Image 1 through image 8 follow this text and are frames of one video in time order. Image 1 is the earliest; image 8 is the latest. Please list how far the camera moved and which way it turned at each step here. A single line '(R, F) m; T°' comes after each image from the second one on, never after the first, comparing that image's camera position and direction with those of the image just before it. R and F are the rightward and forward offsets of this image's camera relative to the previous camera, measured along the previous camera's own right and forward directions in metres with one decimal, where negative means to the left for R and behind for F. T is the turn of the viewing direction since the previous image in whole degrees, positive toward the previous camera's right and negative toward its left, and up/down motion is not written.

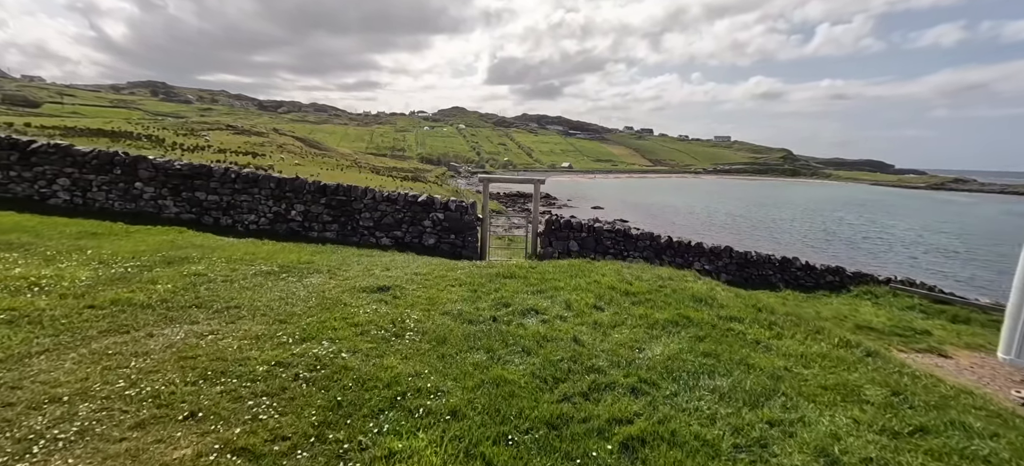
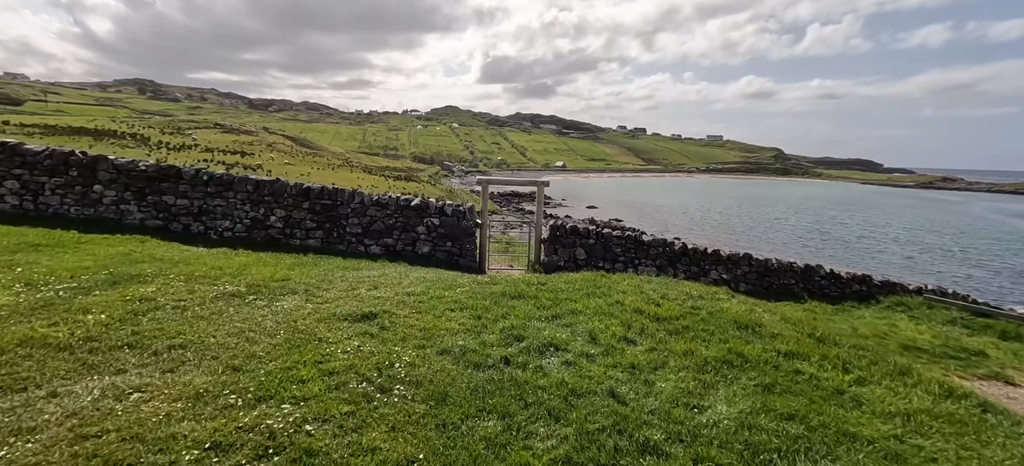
(-0.3, +1.5) m; +1°
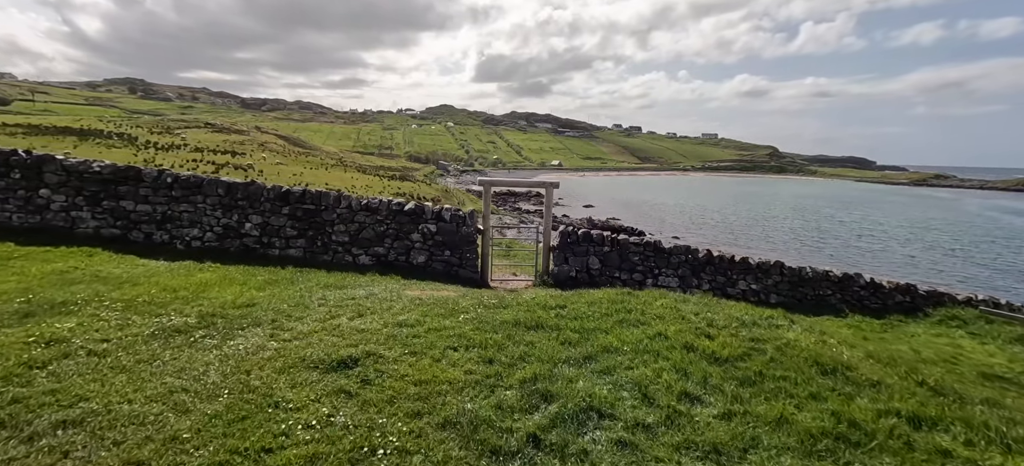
(-0.3, +1.7) m; +1°
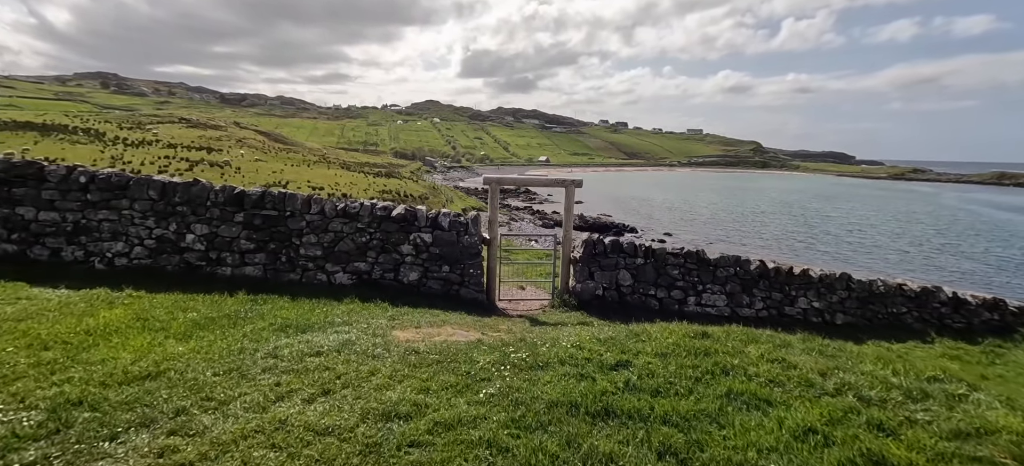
(-0.7, +2.8) m; +2°
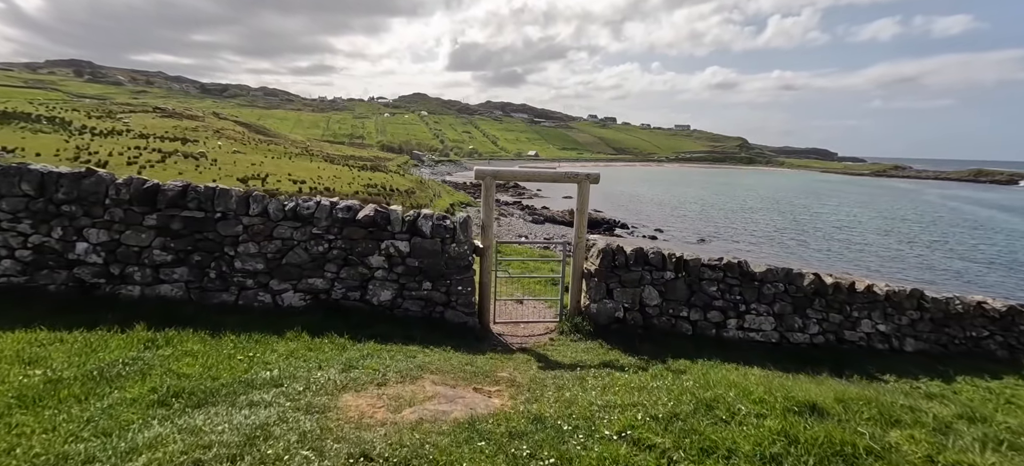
(-0.2, +2.5) m; +1°
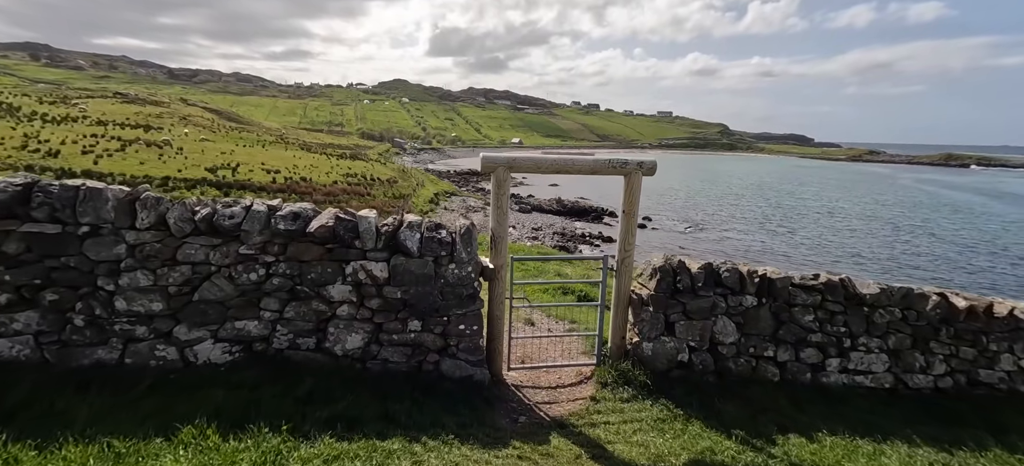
(-0.6, +2.9) m; +2°
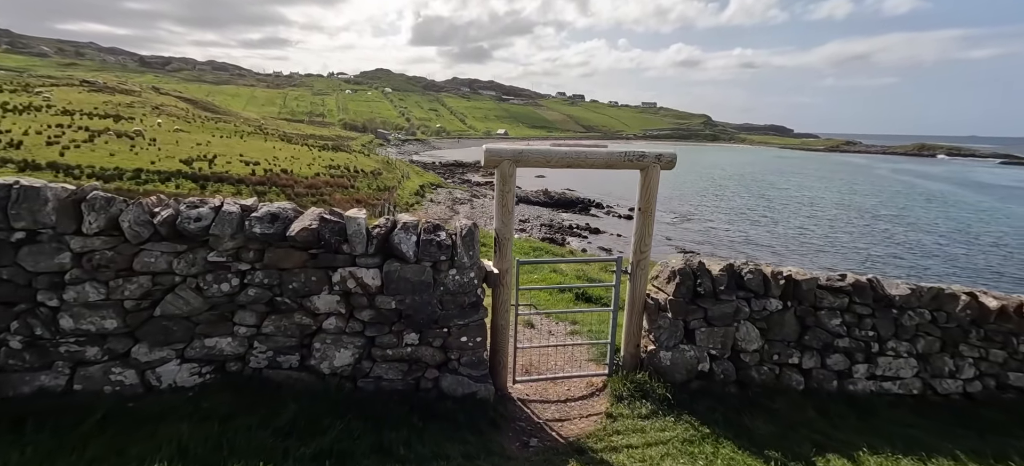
(-0.3, +0.7) m; +2°
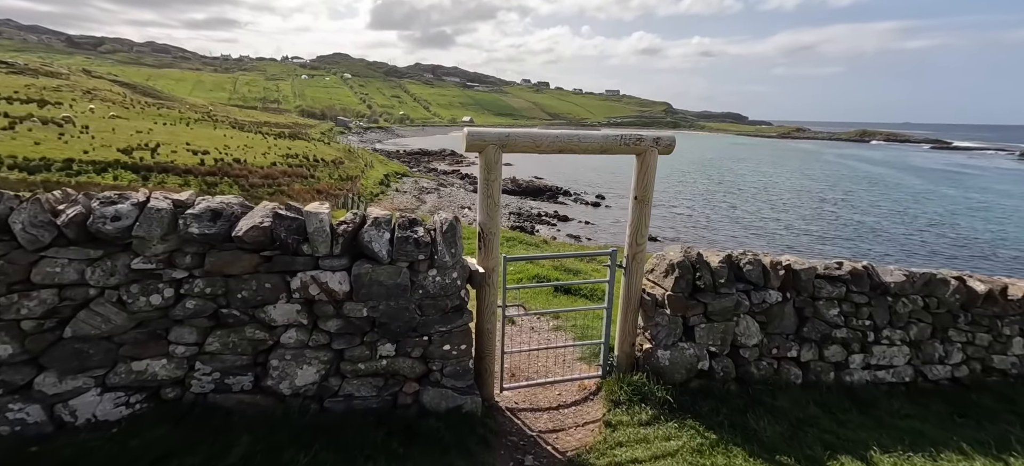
(-0.2, +0.7) m; +4°
